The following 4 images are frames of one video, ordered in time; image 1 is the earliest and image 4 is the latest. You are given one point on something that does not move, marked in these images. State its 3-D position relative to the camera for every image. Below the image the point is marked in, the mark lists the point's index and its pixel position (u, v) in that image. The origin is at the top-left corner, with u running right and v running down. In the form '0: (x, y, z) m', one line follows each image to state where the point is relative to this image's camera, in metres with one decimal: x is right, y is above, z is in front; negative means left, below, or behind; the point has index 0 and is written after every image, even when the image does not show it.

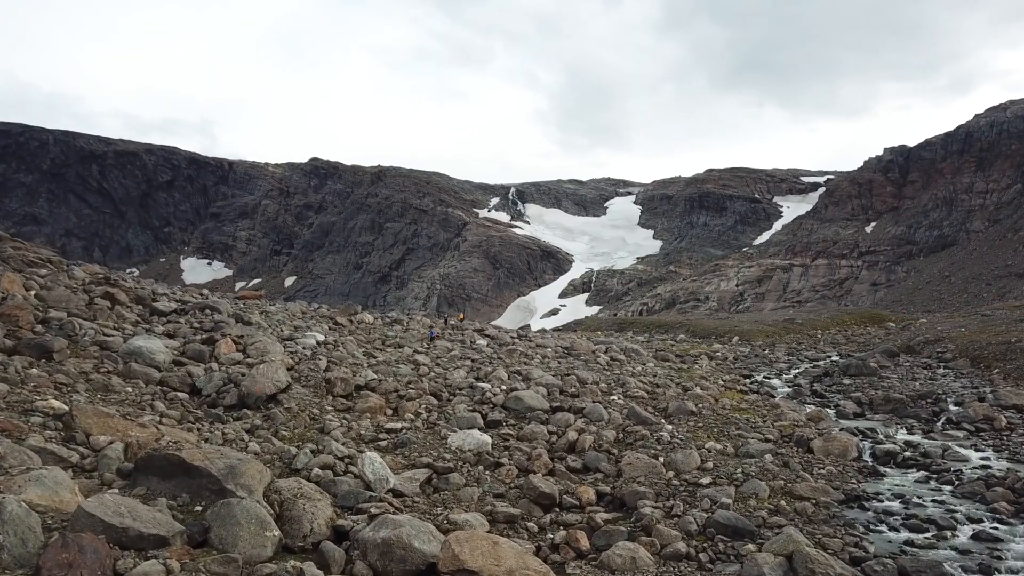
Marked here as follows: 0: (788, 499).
0: (+3.4, -2.6, +9.8) m
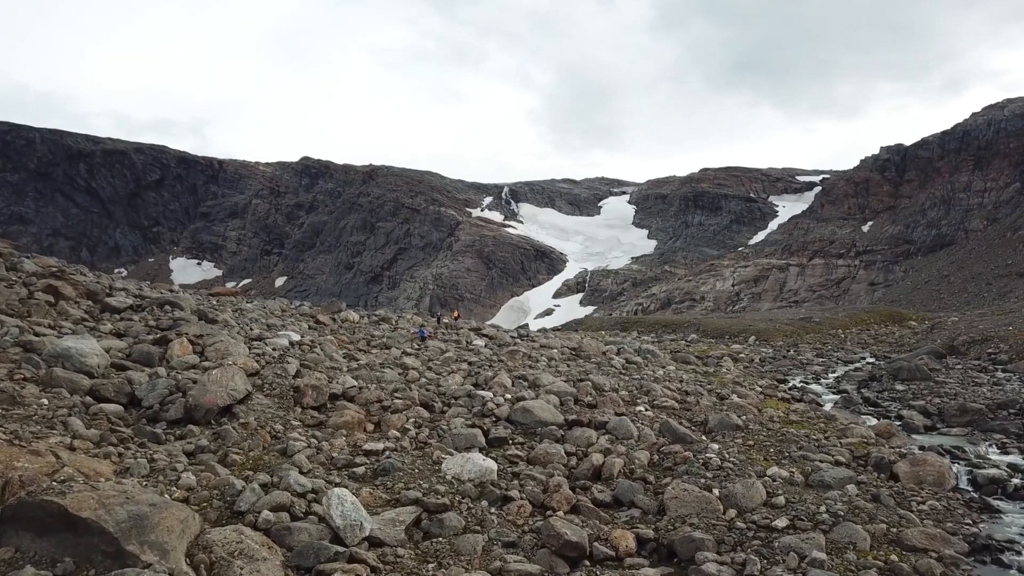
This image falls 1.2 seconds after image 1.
0: (+3.5, -2.4, +7.3) m
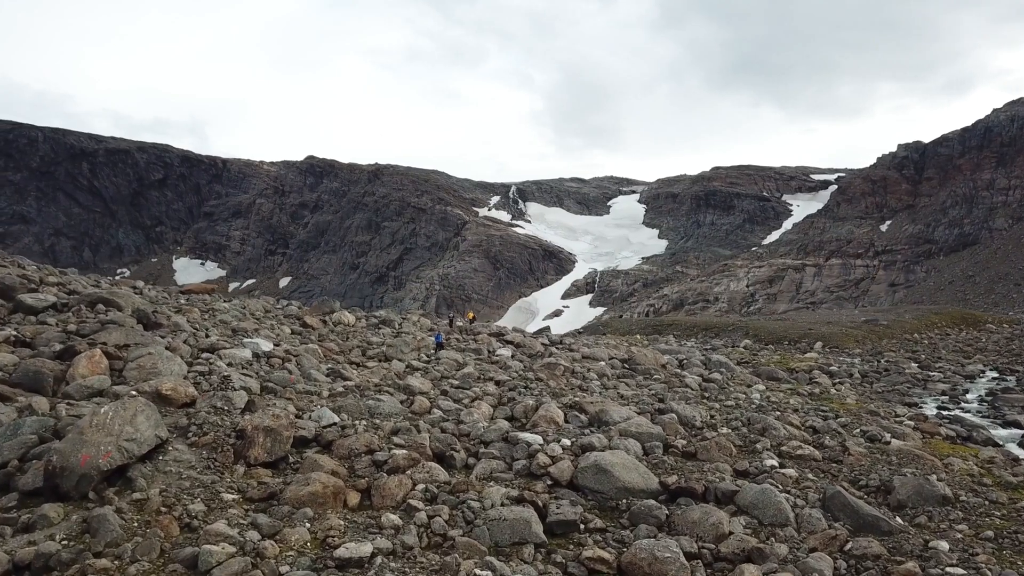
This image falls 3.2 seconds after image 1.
0: (+4.1, -2.3, +2.8) m
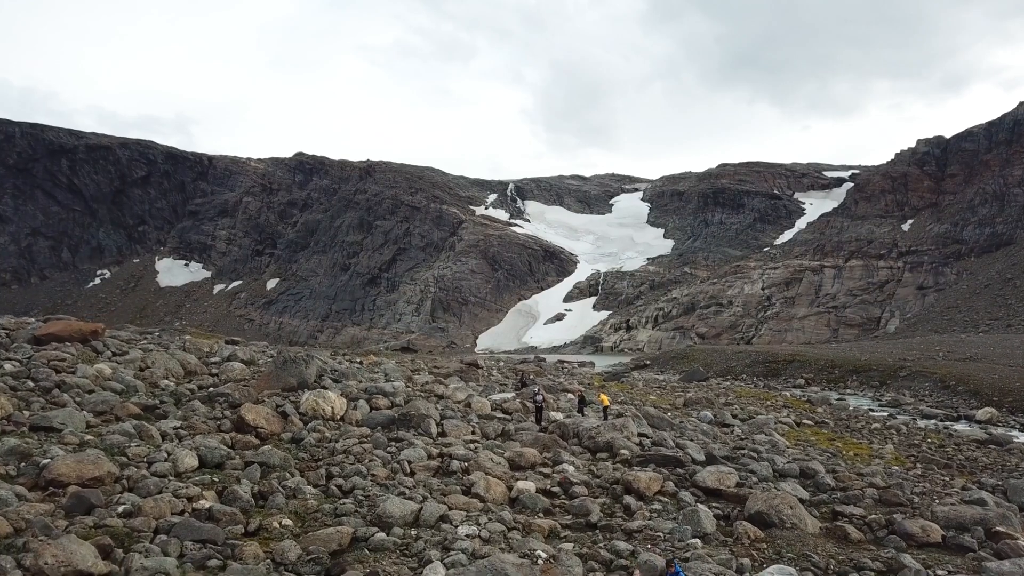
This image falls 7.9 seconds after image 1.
0: (+6.4, -3.1, -8.0) m
